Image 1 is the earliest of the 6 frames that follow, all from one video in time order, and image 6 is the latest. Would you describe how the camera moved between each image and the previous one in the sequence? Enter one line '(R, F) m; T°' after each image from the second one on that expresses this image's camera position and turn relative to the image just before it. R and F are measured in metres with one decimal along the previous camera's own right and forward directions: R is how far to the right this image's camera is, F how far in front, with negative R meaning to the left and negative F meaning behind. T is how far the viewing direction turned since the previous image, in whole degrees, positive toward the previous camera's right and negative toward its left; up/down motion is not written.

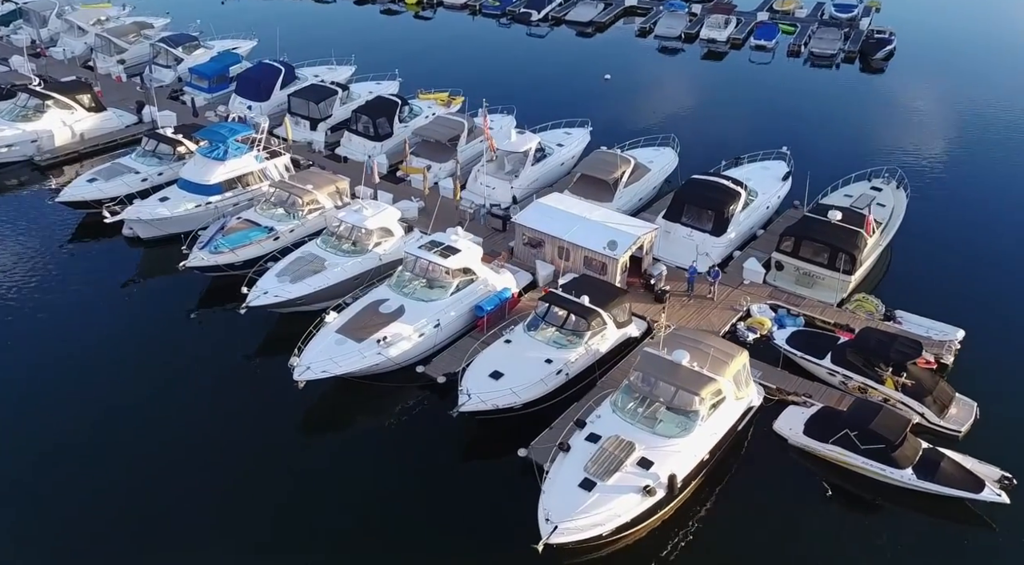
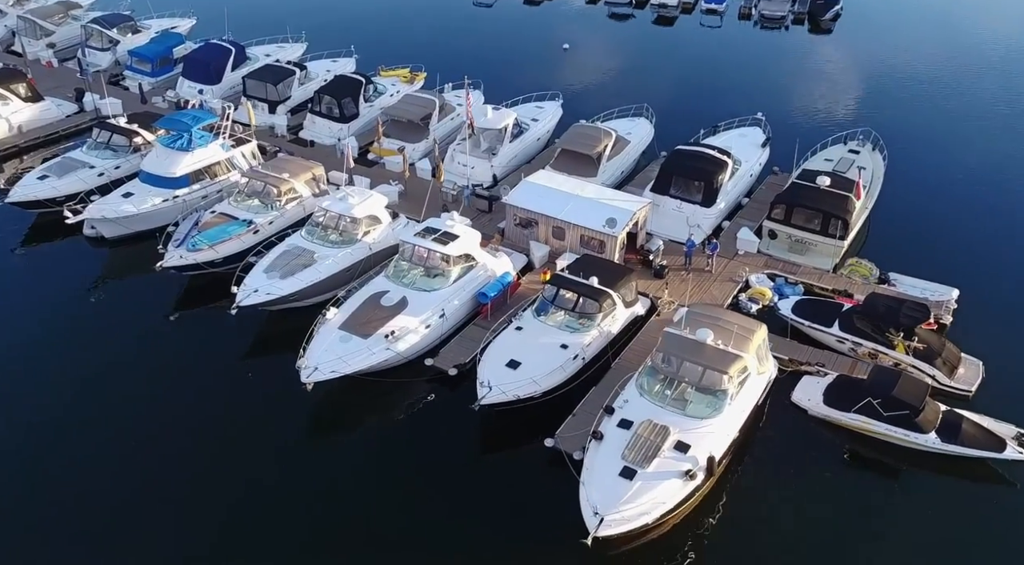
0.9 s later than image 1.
(-2.0, +0.8) m; +5°
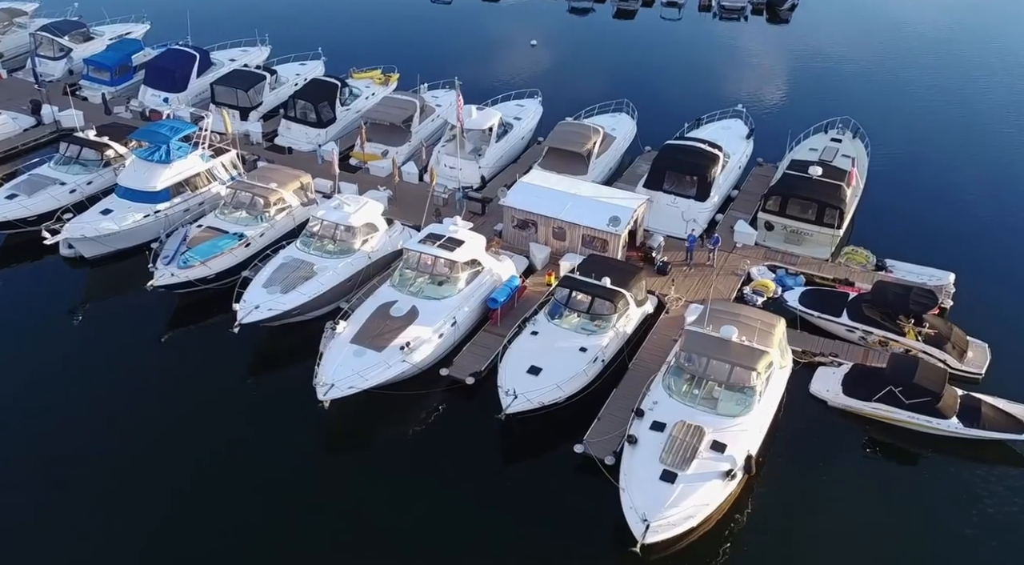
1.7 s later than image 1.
(-1.7, +0.5) m; +4°
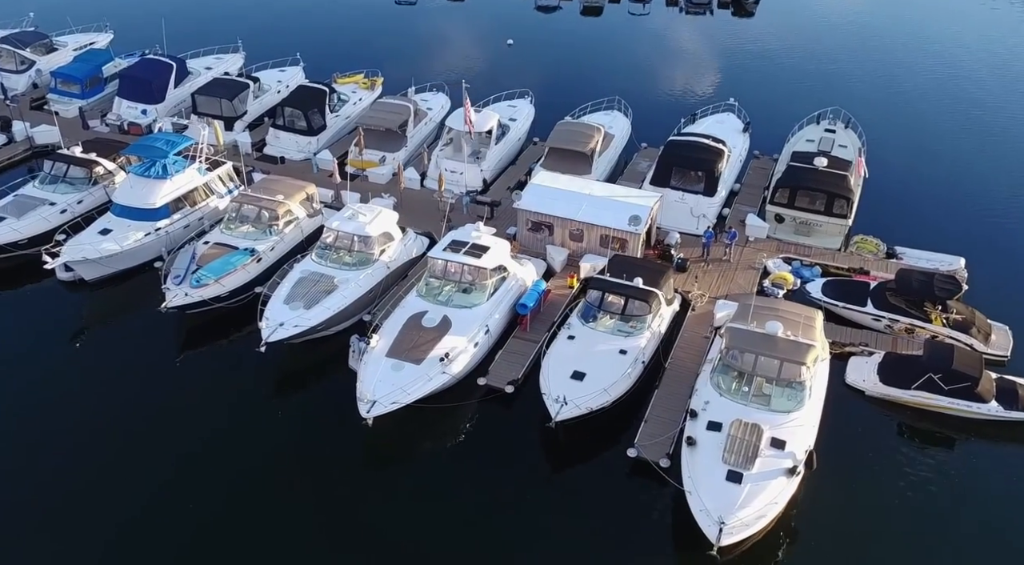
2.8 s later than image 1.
(-2.2, +0.4) m; +4°
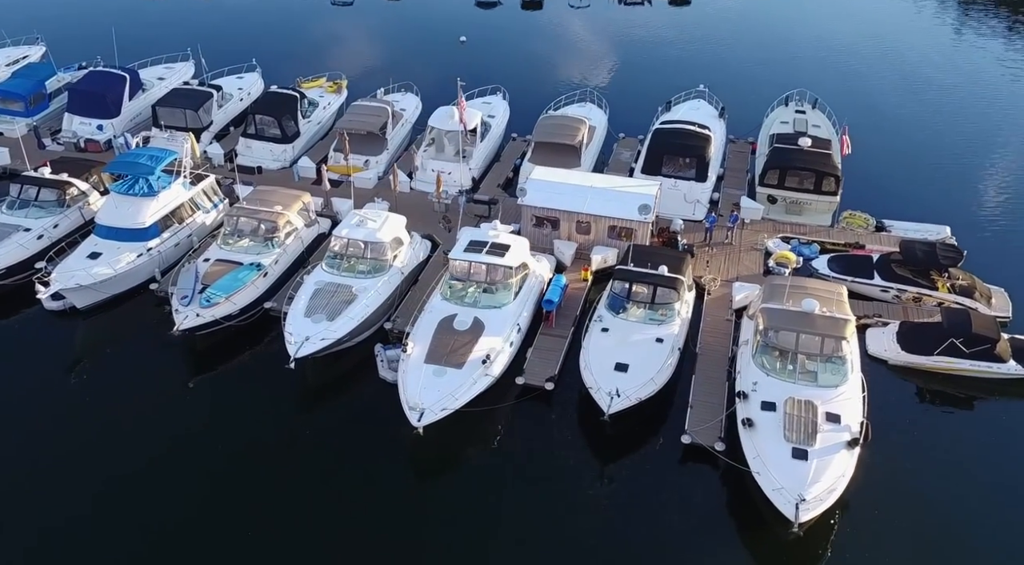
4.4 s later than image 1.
(-2.9, +0.4) m; +6°
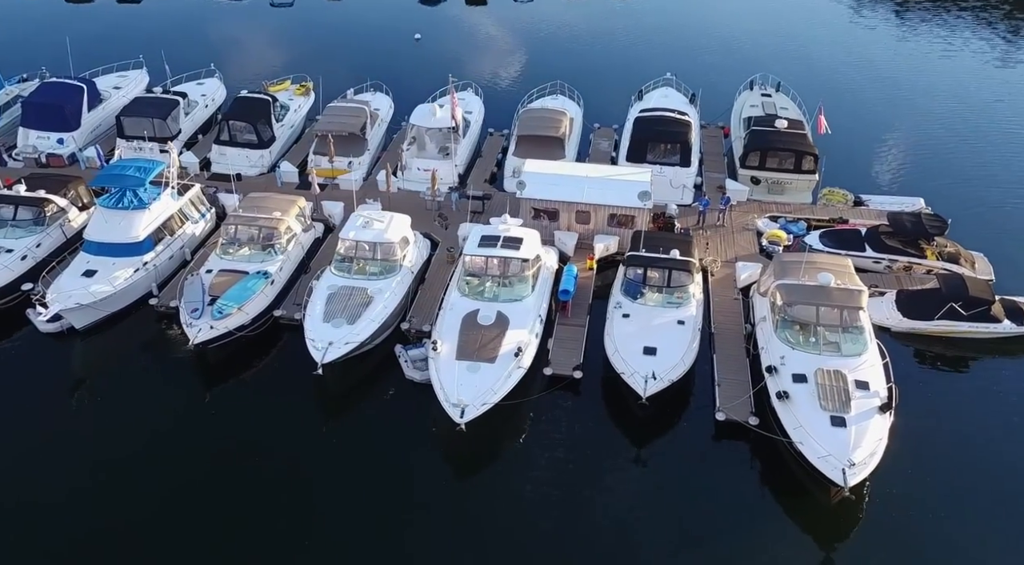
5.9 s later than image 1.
(-2.4, 0.0) m; +5°
